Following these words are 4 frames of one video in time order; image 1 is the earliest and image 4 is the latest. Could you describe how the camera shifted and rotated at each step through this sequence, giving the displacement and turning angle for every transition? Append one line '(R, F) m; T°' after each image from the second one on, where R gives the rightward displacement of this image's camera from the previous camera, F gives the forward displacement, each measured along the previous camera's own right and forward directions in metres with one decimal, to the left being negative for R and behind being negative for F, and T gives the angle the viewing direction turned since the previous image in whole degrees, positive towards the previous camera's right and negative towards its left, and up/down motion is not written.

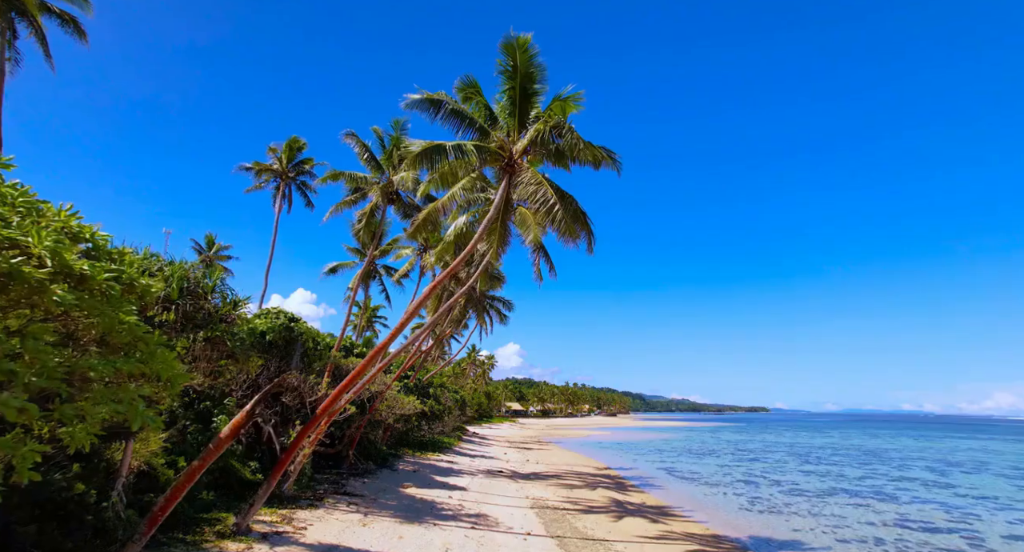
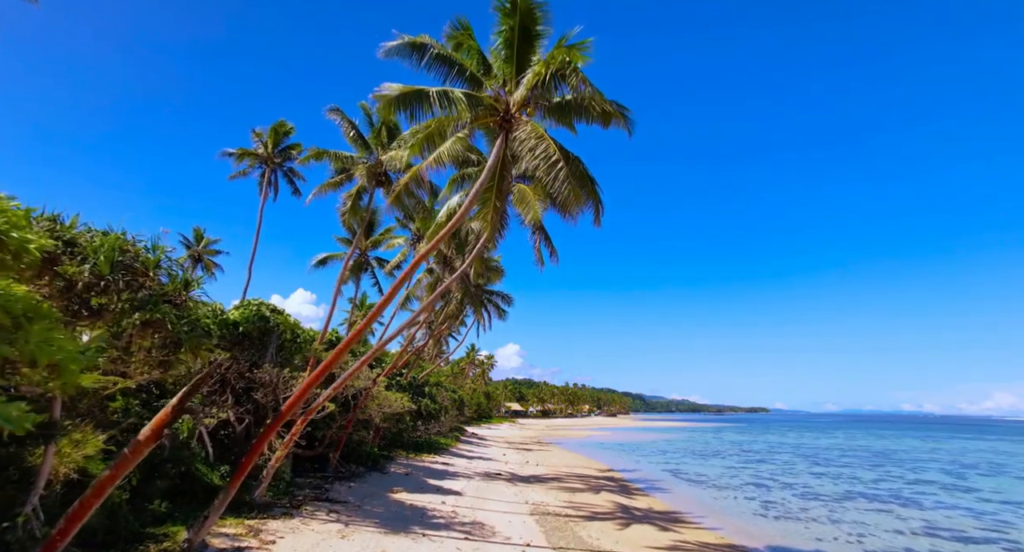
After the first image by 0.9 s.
(+0.1, +1.3) m; 0°
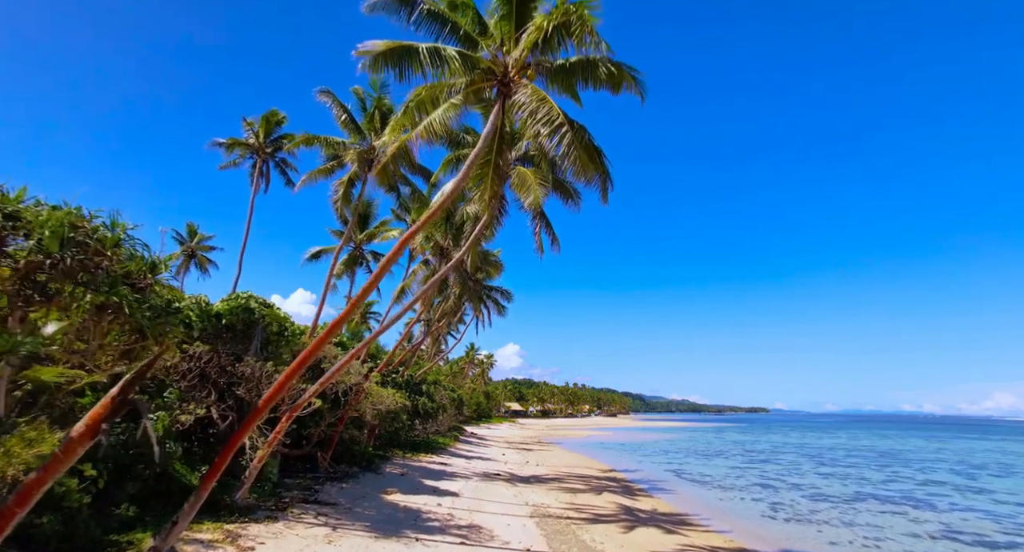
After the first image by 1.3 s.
(0.0, +0.7) m; 0°
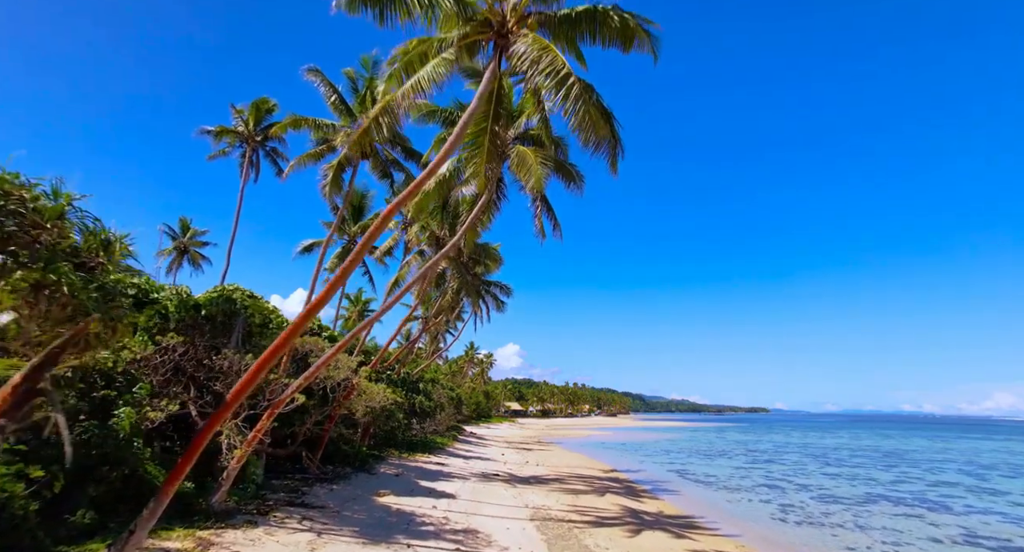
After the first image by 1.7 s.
(0.0, +0.8) m; 0°
